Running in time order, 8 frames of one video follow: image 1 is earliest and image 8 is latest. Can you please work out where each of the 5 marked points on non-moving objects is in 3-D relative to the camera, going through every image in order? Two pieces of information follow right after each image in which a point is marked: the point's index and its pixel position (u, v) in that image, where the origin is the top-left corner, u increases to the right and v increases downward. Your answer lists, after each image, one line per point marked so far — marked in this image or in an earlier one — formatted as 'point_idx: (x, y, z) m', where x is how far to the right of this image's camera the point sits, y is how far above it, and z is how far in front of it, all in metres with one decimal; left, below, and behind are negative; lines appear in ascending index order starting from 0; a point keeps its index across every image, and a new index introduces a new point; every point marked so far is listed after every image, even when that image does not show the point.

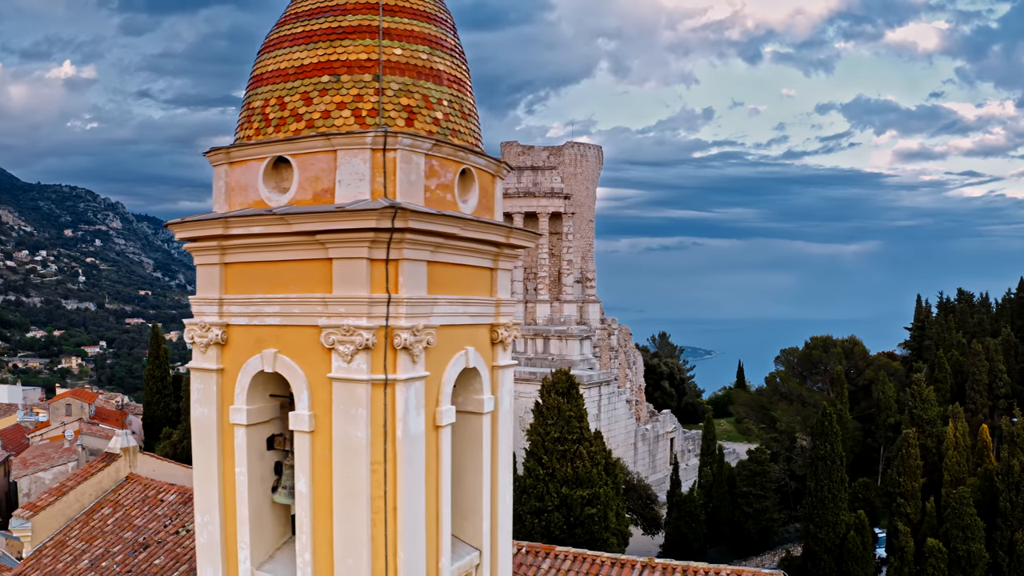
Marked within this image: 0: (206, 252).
0: (-1.9, +0.2, +4.8) m
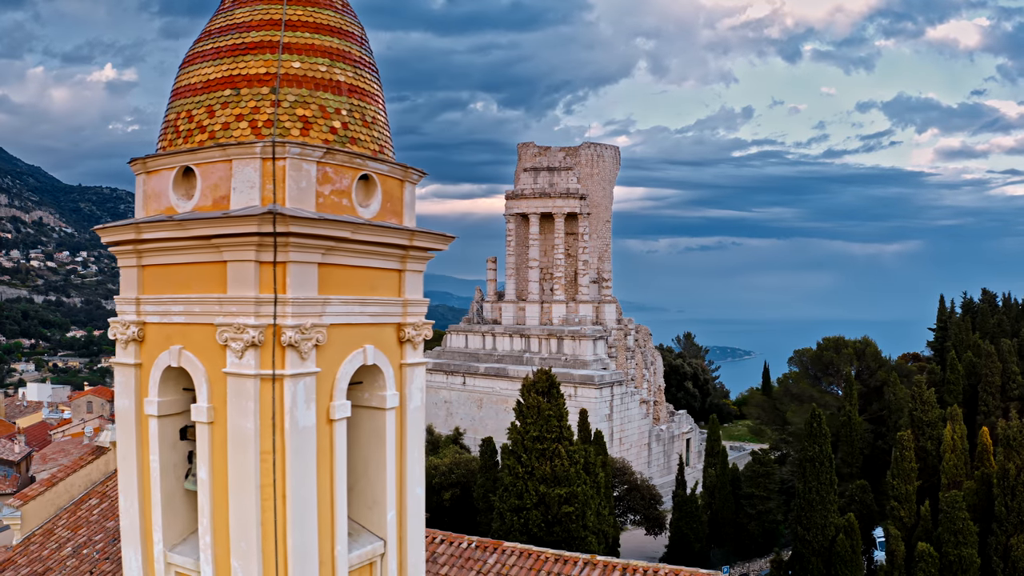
0: (-2.6, +0.2, +5.1) m
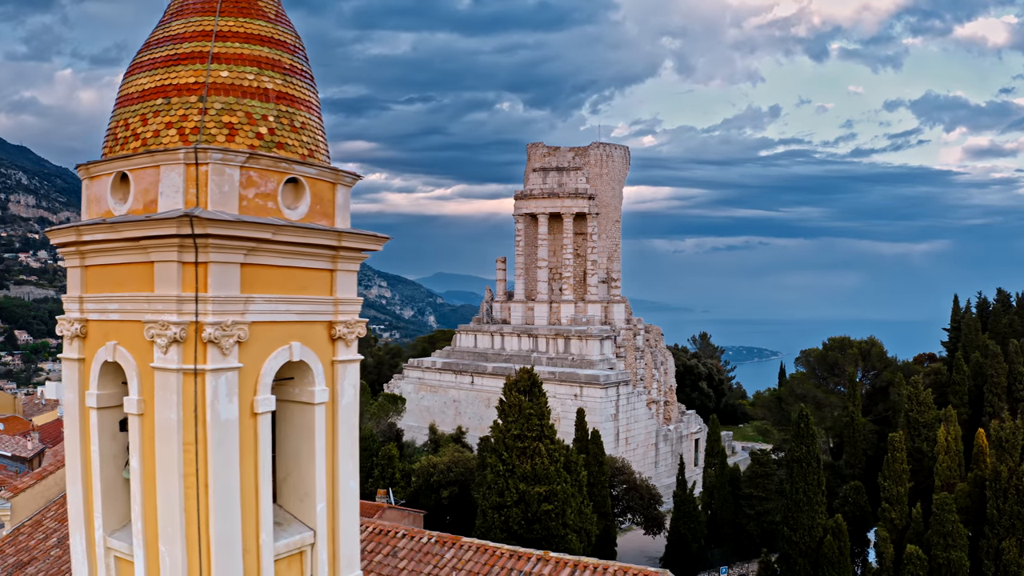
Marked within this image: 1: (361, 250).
0: (-3.1, +0.2, +5.3) m
1: (-1.1, +0.3, +5.4) m
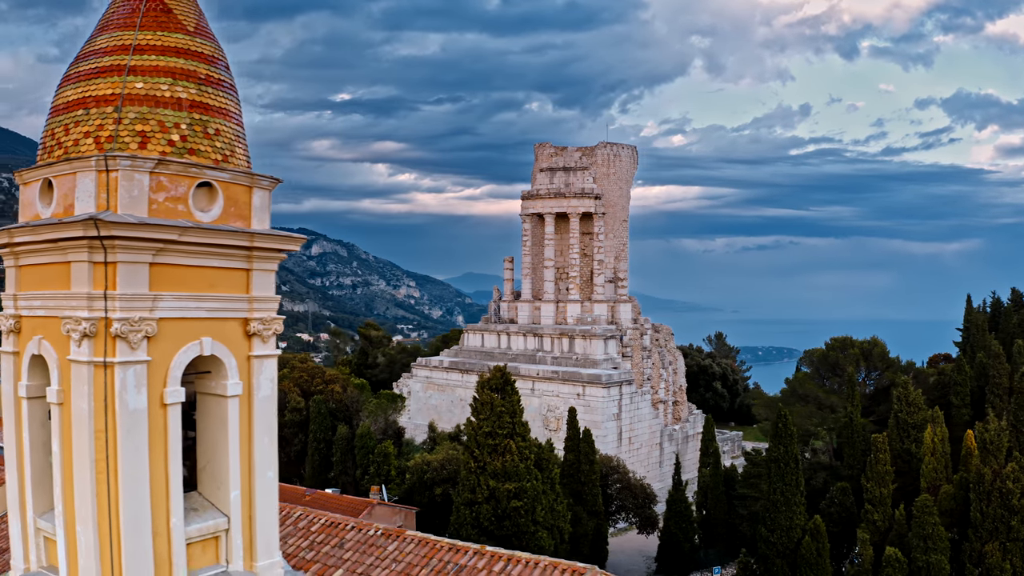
0: (-3.8, +0.2, +5.7) m
1: (-1.8, +0.3, +5.7) m
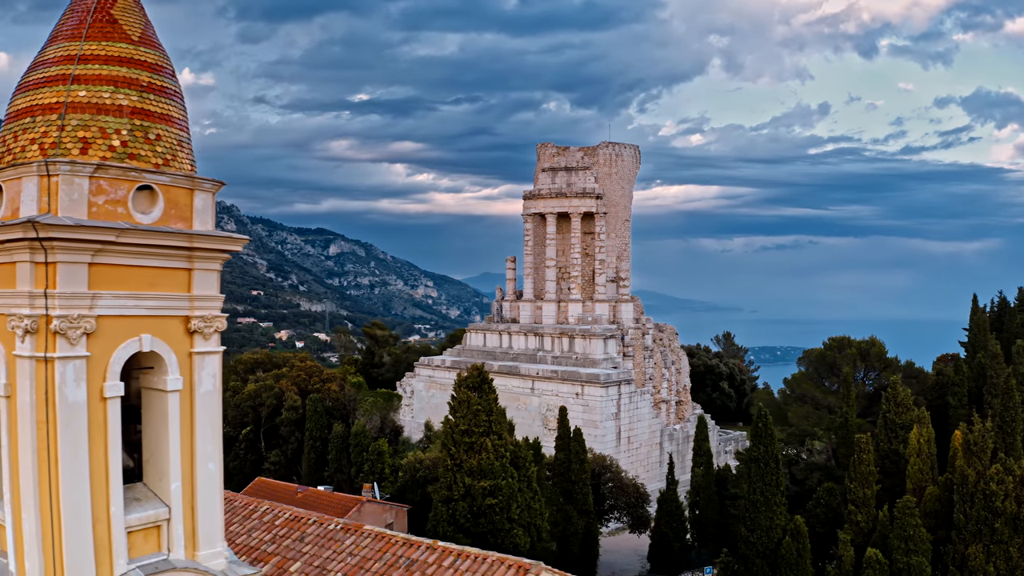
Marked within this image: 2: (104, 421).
0: (-4.4, +0.3, +5.9) m
1: (-2.3, +0.3, +5.9) m
2: (-2.9, -1.0, +5.4) m
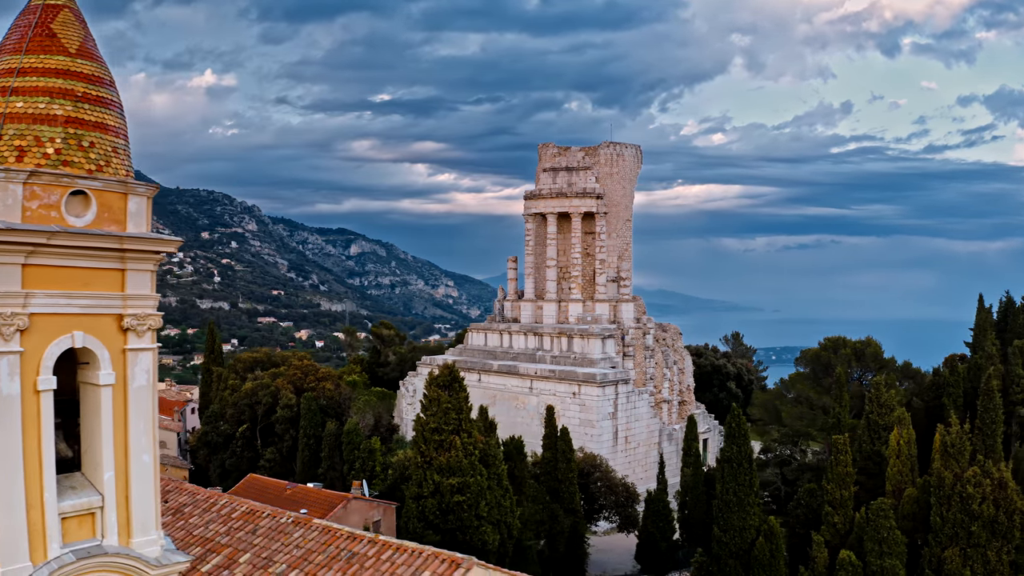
0: (-5.1, +0.3, +6.3) m
1: (-3.0, +0.3, +6.2) m
2: (-3.6, -1.0, +5.7) m
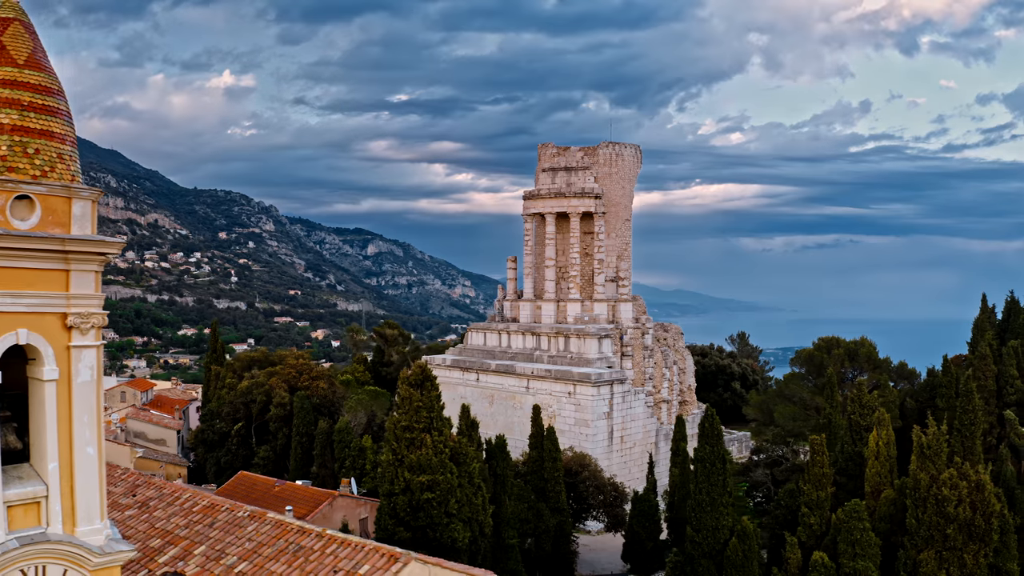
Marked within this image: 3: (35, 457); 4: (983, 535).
0: (-5.7, +0.3, +6.6) m
1: (-3.7, +0.3, +6.5) m
2: (-4.3, -1.0, +6.0) m
3: (-4.1, -1.5, +6.5) m
4: (+10.1, -5.3, +16.1) m
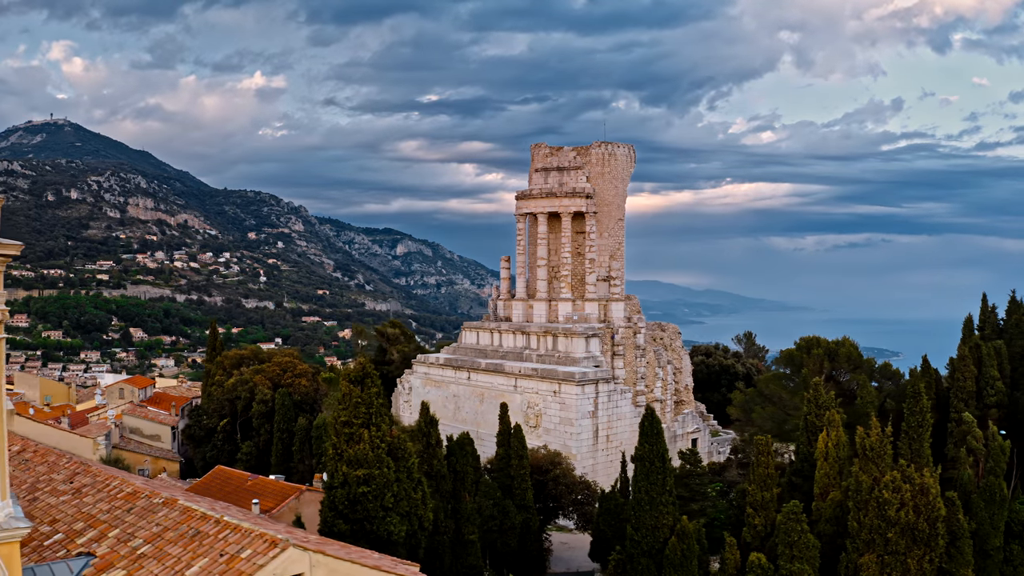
0: (-7.0, +0.3, +7.2) m
1: (-5.0, +0.3, +7.1) m
2: (-5.6, -1.0, +6.7) m
3: (-5.4, -1.5, +7.1) m
4: (+8.9, -5.3, +16.6) m
